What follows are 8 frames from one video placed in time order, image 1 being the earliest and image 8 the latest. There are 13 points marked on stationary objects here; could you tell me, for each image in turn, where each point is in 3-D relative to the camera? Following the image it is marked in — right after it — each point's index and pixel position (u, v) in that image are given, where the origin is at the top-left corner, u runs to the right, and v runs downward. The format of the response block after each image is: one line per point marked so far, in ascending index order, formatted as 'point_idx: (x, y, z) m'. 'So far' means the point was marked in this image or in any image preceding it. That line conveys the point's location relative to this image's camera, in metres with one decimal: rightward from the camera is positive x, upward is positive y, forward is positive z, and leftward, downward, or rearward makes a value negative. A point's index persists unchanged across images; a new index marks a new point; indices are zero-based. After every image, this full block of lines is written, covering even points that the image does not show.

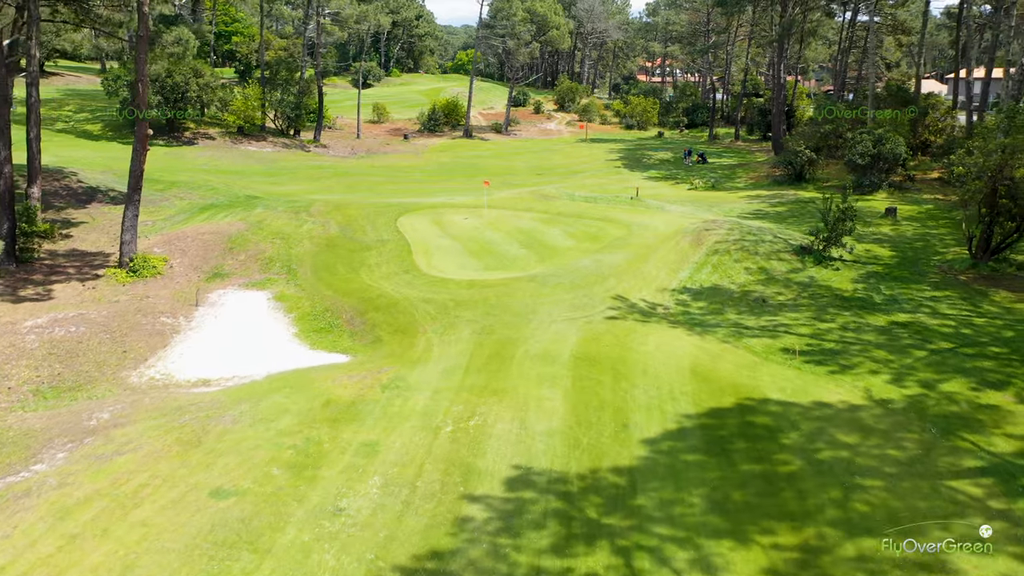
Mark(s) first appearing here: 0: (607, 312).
0: (+2.0, -0.5, +17.0) m
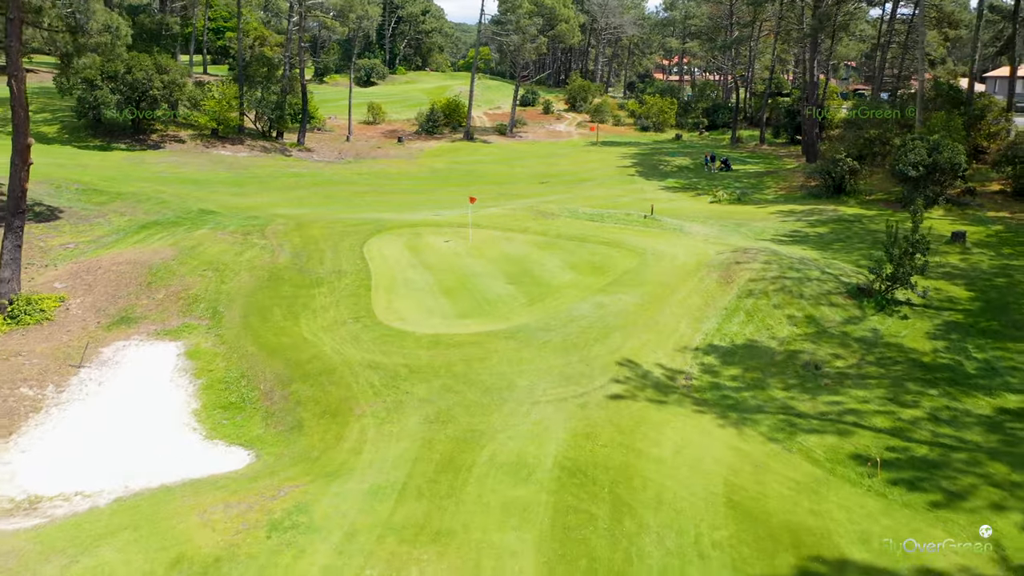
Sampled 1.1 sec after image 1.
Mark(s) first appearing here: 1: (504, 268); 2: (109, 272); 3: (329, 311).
0: (+1.5, -1.5, +12.7) m
1: (-0.2, +0.5, +19.6) m
2: (-9.1, +0.4, +18.4) m
3: (-3.7, -0.5, +16.4) m
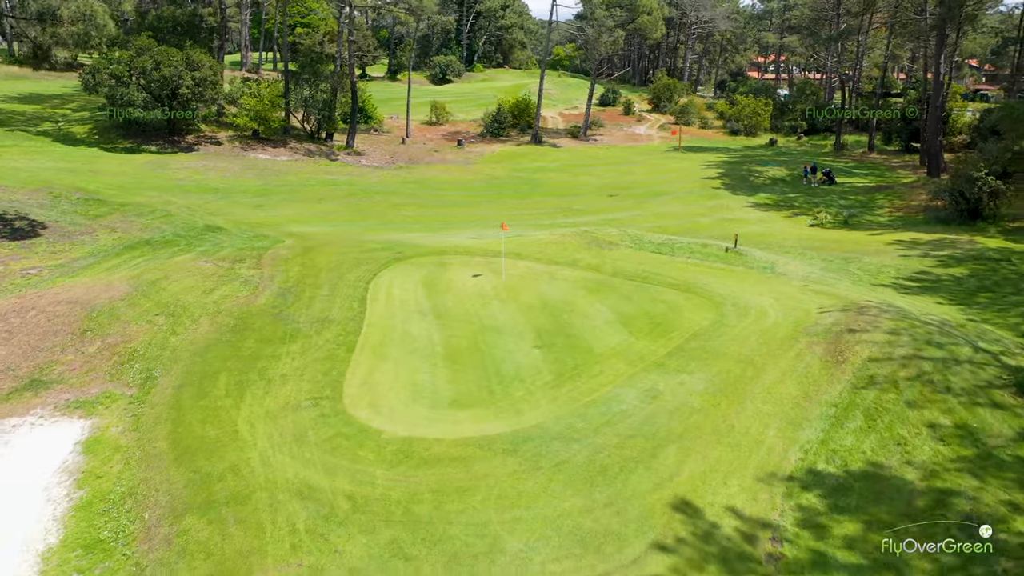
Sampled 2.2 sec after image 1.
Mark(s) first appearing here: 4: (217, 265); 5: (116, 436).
0: (+1.3, -2.7, +8.1) m
1: (+0.4, -0.6, +15.2) m
2: (-8.6, -0.5, +14.8) m
3: (-3.4, -1.5, +12.3) m
4: (-6.6, +0.5, +18.2) m
5: (-5.5, -2.0, +11.3) m
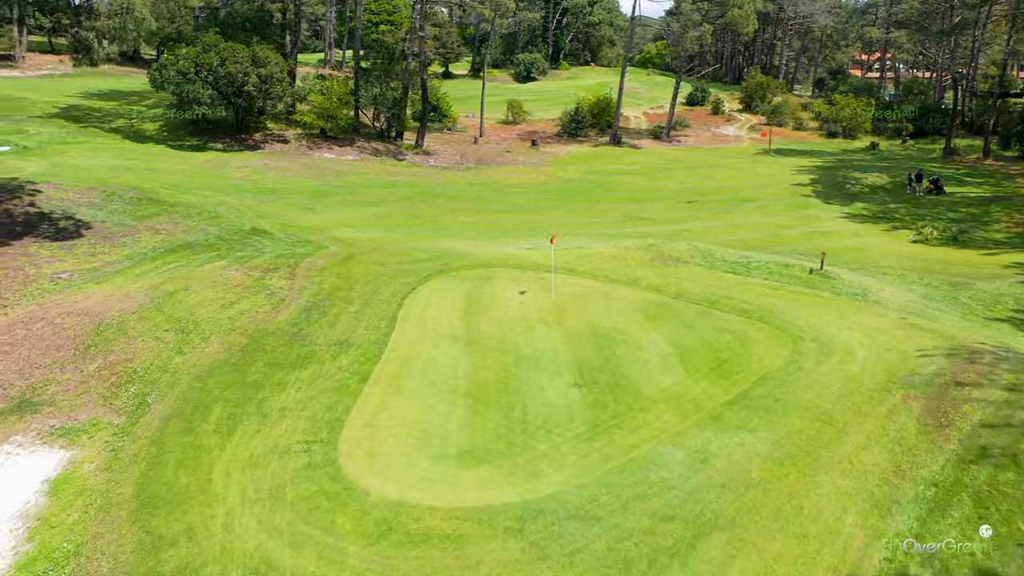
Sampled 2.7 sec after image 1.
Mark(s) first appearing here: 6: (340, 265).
0: (+1.2, -3.1, +6.1) m
1: (+1.0, -1.1, +13.3) m
2: (-7.9, -0.6, +13.9) m
3: (-3.1, -1.8, +10.9) m
4: (-5.5, +0.3, +17.1) m
5: (-5.2, -2.3, +10.1) m
6: (-4.0, +0.6, +18.9) m
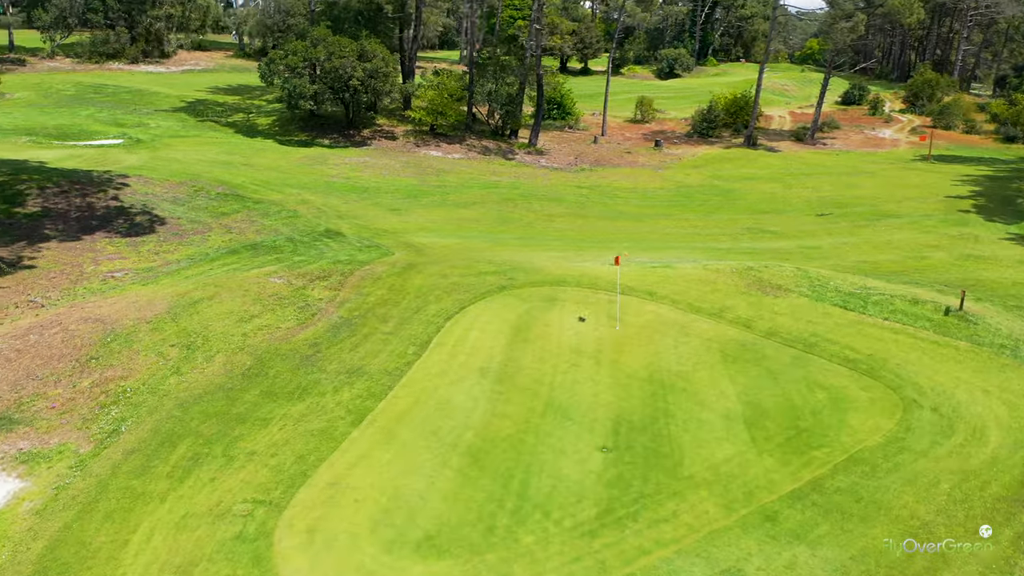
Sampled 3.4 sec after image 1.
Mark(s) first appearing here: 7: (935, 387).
0: (+0.2, -3.6, +3.9) m
1: (+1.4, -1.5, +10.9) m
2: (-7.2, -0.7, +13.1) m
3: (-3.1, -2.1, +9.3) m
4: (-4.3, +0.1, +15.8) m
5: (-5.4, -2.5, +8.9) m
6: (-2.4, +0.3, +17.3) m
7: (+5.8, -1.3, +11.2) m
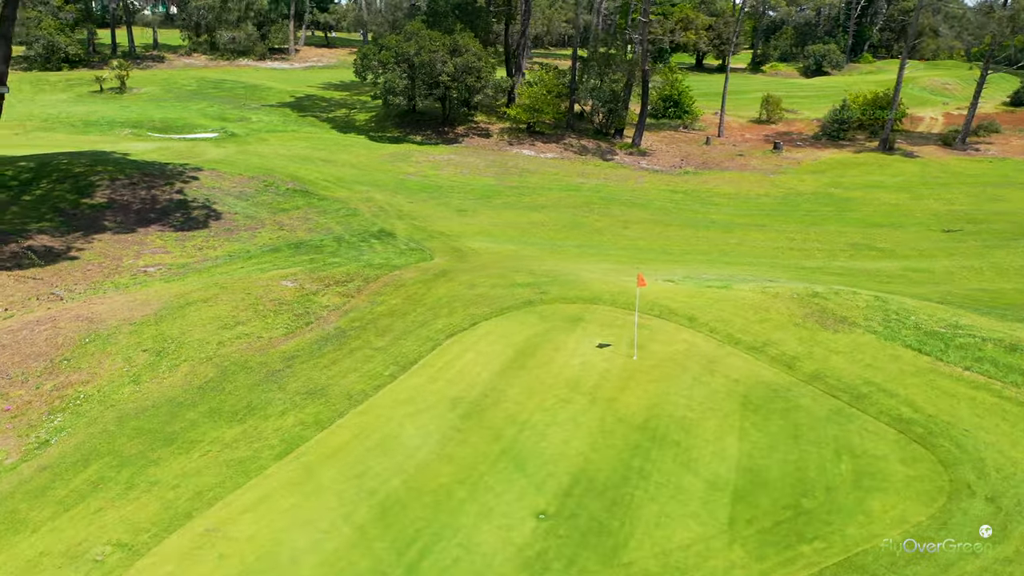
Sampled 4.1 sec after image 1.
0: (-1.6, -3.9, +2.4) m
1: (+0.9, -1.9, +9.1) m
2: (-7.2, -0.6, +12.8) m
3: (-3.9, -2.2, +8.3) m
4: (-3.8, 0.0, +14.9) m
5: (-6.2, -2.5, +8.3) m
6: (-1.7, +0.2, +16.1) m
7: (+5.3, -1.9, +8.7) m
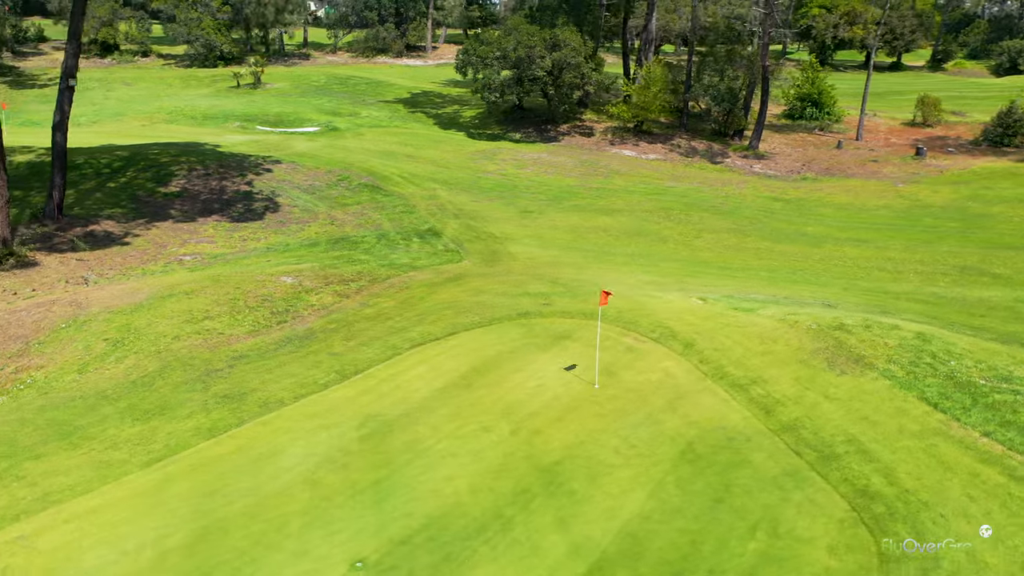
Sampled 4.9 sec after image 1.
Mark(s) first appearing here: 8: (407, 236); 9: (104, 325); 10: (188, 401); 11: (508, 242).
0: (-4.4, -3.9, +2.0) m
1: (-0.5, -2.0, +8.0) m
2: (-7.5, -0.4, +13.2) m
3: (-5.3, -2.1, +8.2) m
4: (-3.8, +0.1, +14.6) m
5: (-7.6, -2.3, +8.7) m
6: (-1.4, +0.1, +15.4) m
7: (+3.7, -2.3, +6.7) m
8: (-2.5, +1.2, +19.3) m
9: (-6.1, -0.5, +12.4) m
10: (-3.9, -1.4, +10.3) m
11: (-0.1, +1.1, +19.1) m
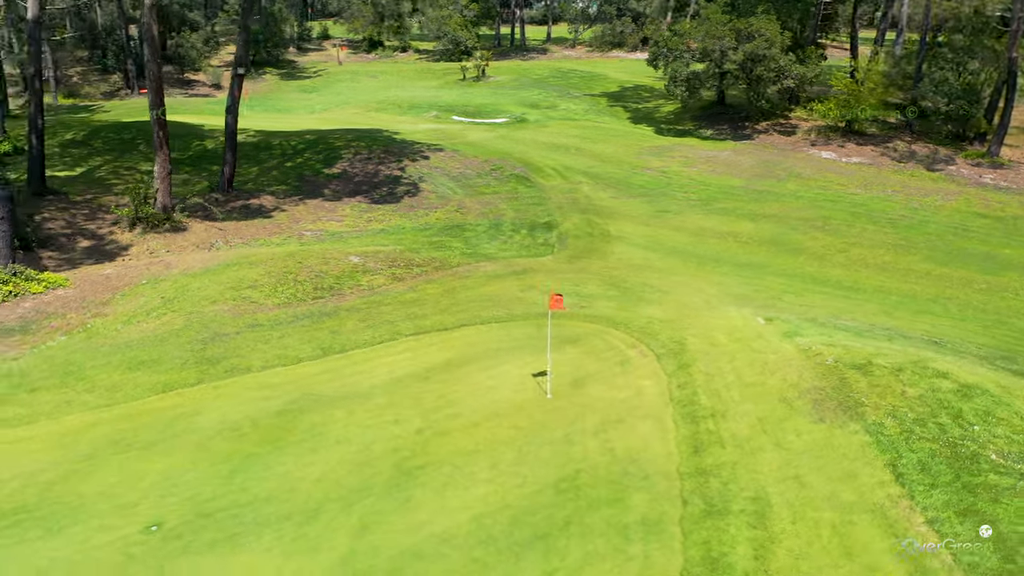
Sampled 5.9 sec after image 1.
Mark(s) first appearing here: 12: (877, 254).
0: (-7.9, -3.3, +3.5) m
1: (-2.0, -1.9, +7.9) m
2: (-6.8, +0.4, +15.1) m
3: (-6.4, -1.5, +9.6) m
4: (-2.7, +0.4, +15.2) m
5: (-8.5, -1.5, +10.9) m
6: (-0.3, +0.2, +15.1) m
7: (+1.5, -2.5, +5.2) m
8: (+0.2, +1.4, +19.2) m
9: (-5.7, +0.1, +13.9) m
10: (-4.4, -1.0, +11.2) m
11: (+2.3, +1.1, +18.2) m
12: (+8.0, +0.7, +17.7) m
